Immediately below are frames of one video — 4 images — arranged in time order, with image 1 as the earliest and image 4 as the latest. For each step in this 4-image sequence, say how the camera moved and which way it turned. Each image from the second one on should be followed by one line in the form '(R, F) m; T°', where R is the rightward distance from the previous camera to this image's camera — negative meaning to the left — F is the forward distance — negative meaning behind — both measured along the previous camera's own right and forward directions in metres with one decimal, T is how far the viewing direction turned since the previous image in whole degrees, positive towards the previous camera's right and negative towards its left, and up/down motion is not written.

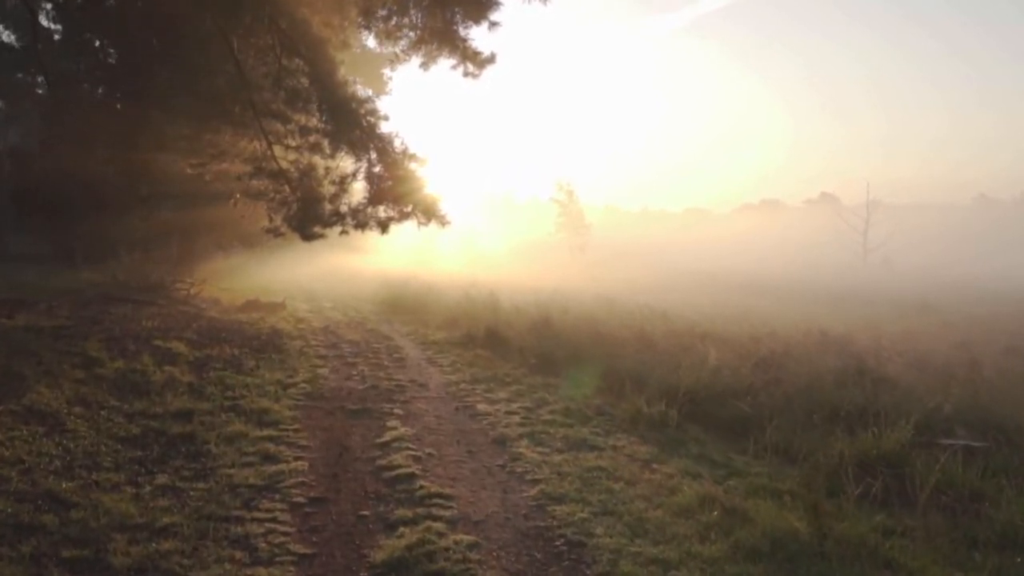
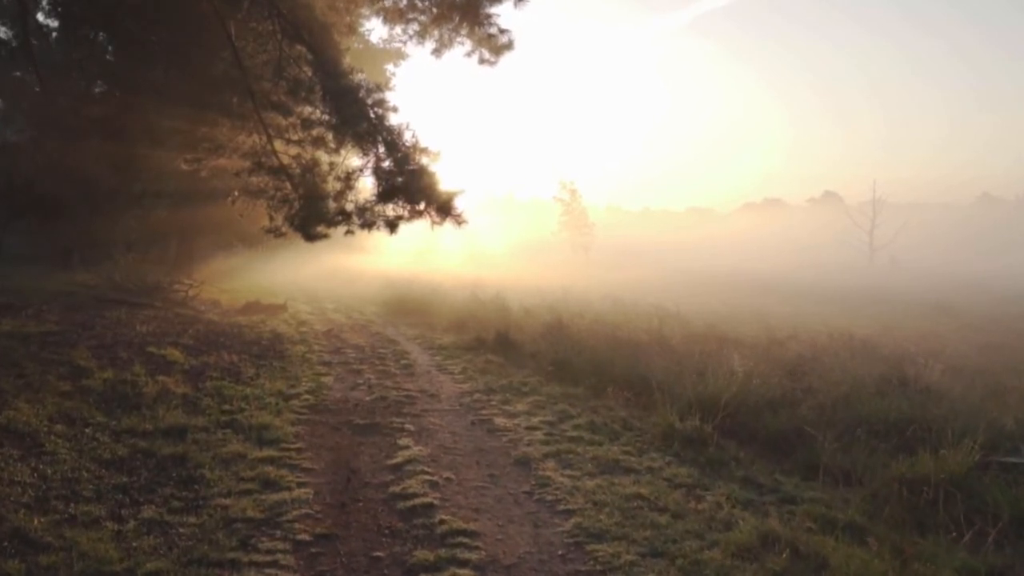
(-0.2, +0.8) m; 0°
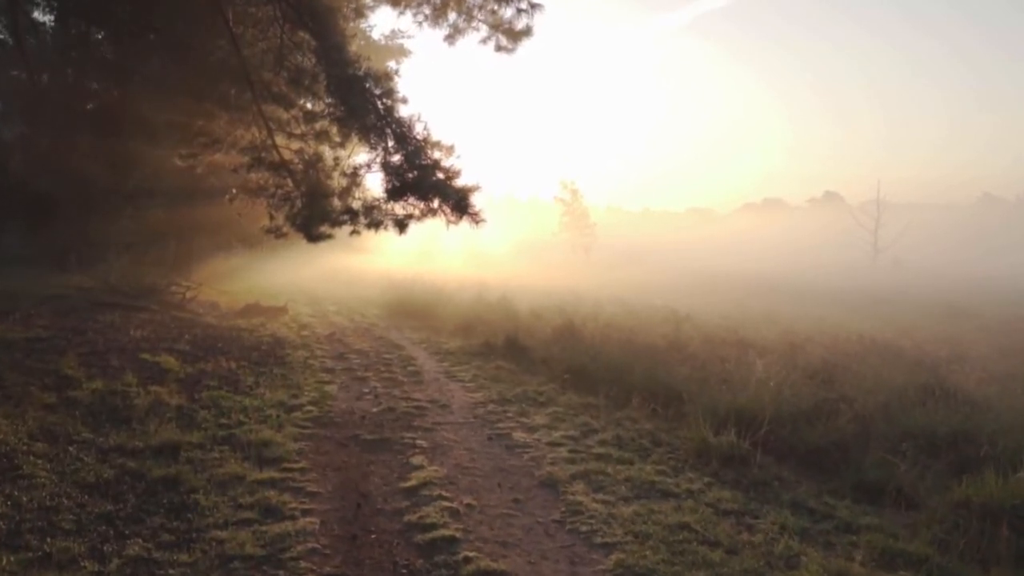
(-0.2, +0.7) m; 0°
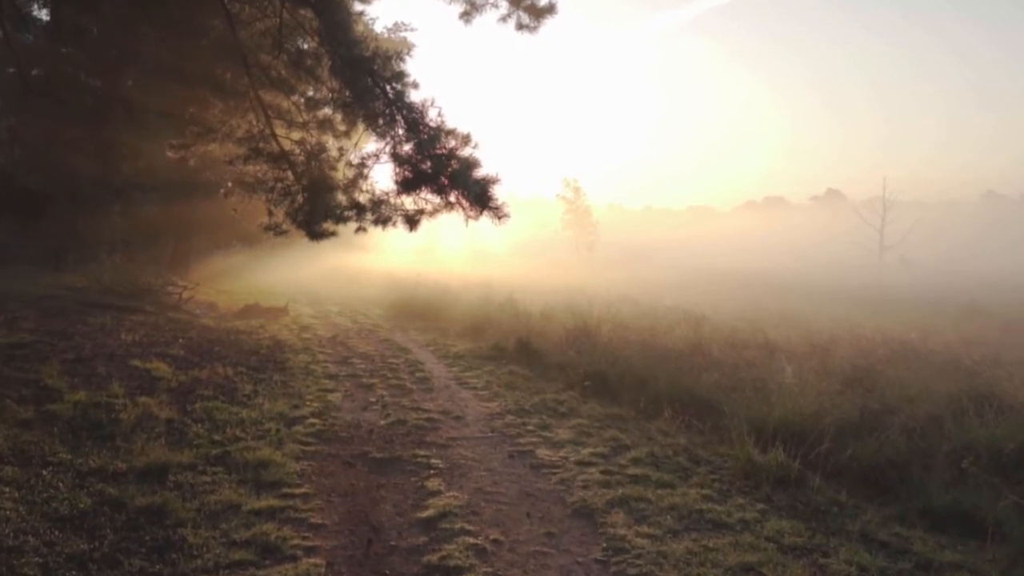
(-0.2, +0.8) m; 0°
